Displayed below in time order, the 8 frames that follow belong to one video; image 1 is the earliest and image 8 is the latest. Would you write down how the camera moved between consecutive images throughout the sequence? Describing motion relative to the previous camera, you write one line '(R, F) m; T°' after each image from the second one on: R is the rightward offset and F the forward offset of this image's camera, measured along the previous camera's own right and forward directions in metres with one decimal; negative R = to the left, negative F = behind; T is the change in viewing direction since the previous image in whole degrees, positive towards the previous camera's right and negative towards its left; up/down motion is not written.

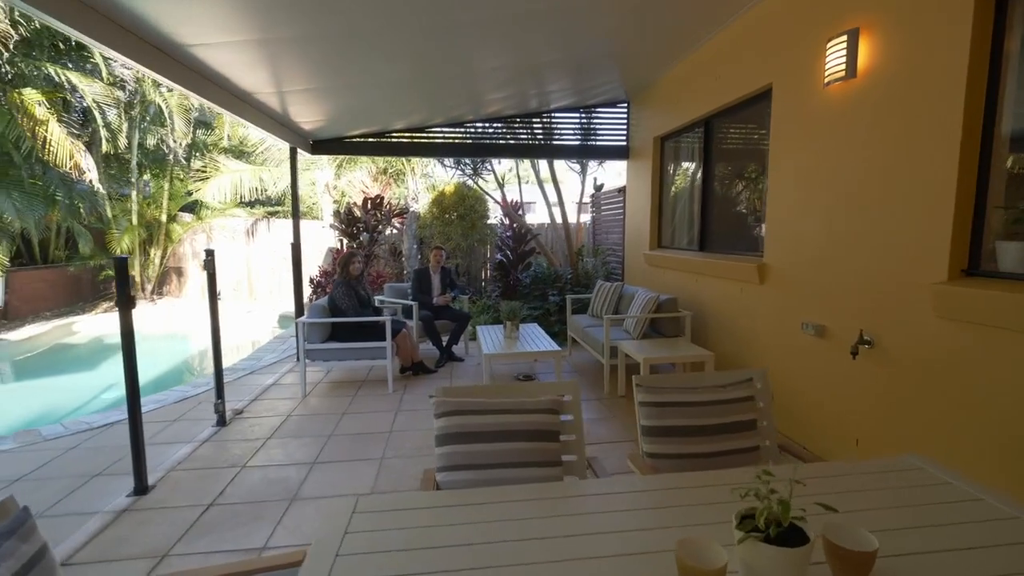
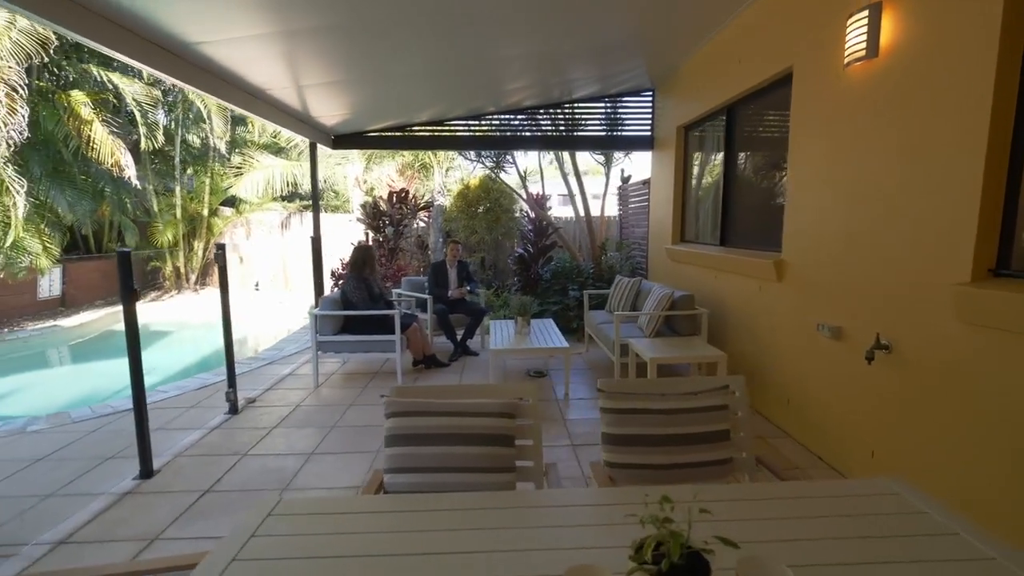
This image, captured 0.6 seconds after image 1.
(+0.3, +0.1) m; -5°
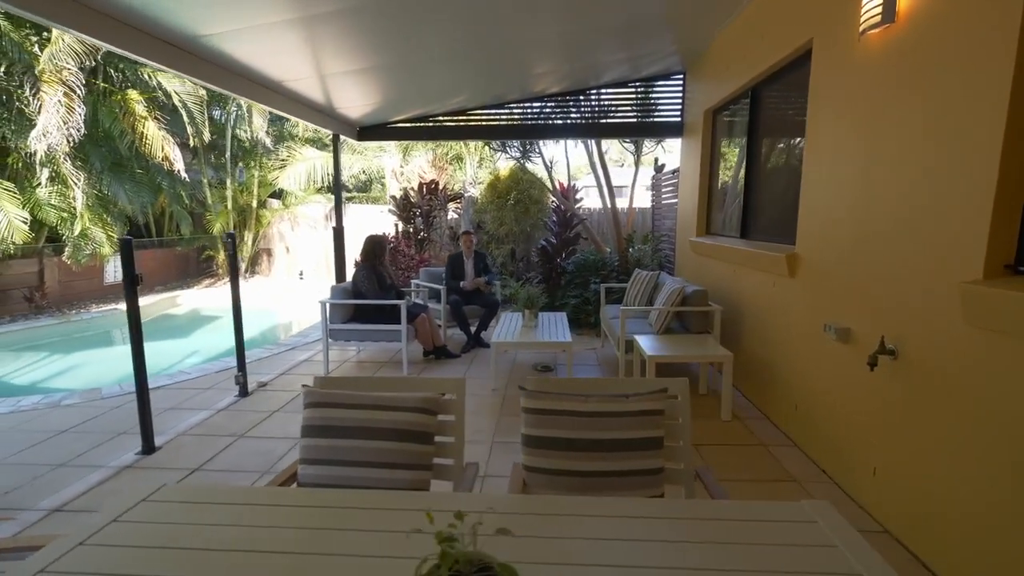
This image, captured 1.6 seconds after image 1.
(+0.4, +0.1) m; -6°
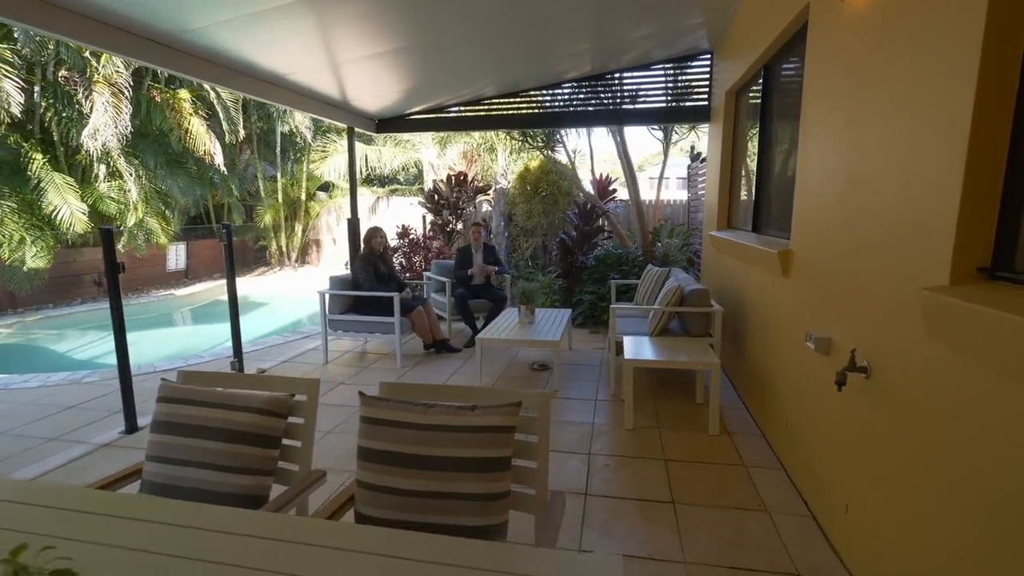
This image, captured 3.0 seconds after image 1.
(+0.6, +0.2) m; -8°
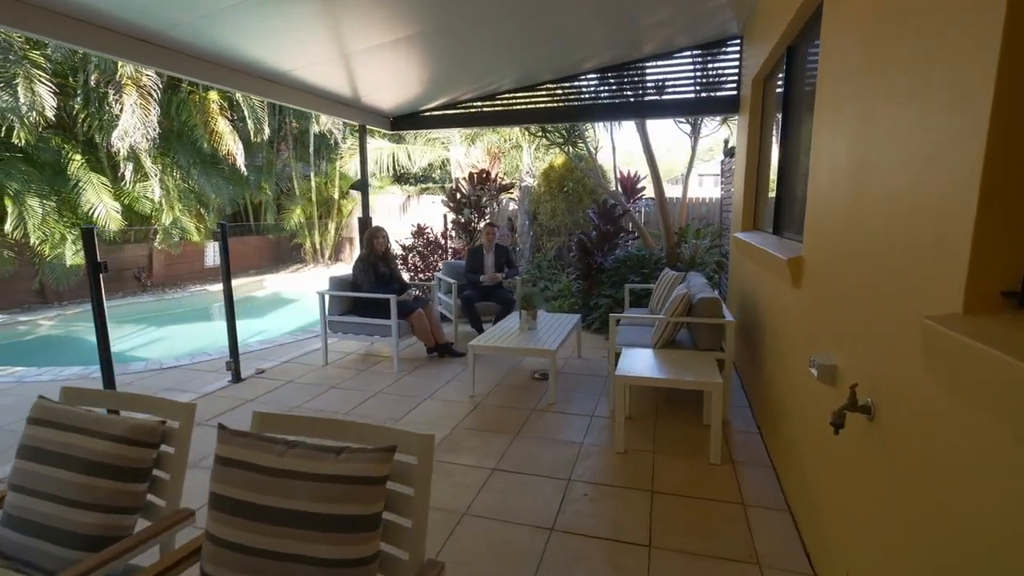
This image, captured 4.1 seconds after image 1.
(+0.3, +0.3) m; -5°
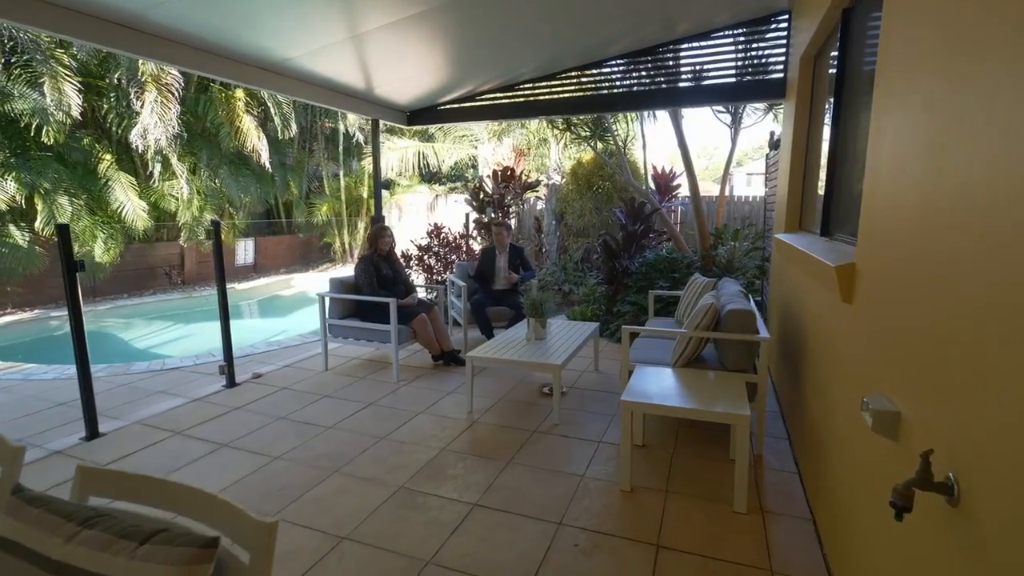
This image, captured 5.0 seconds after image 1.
(+0.2, +0.4) m; -5°
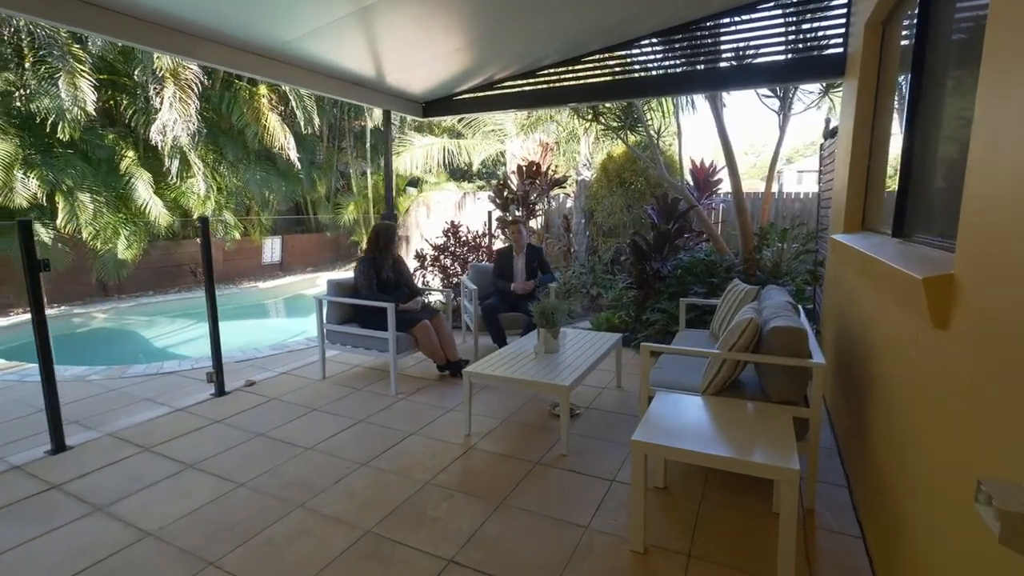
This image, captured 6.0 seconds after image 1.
(+0.2, +0.4) m; -4°
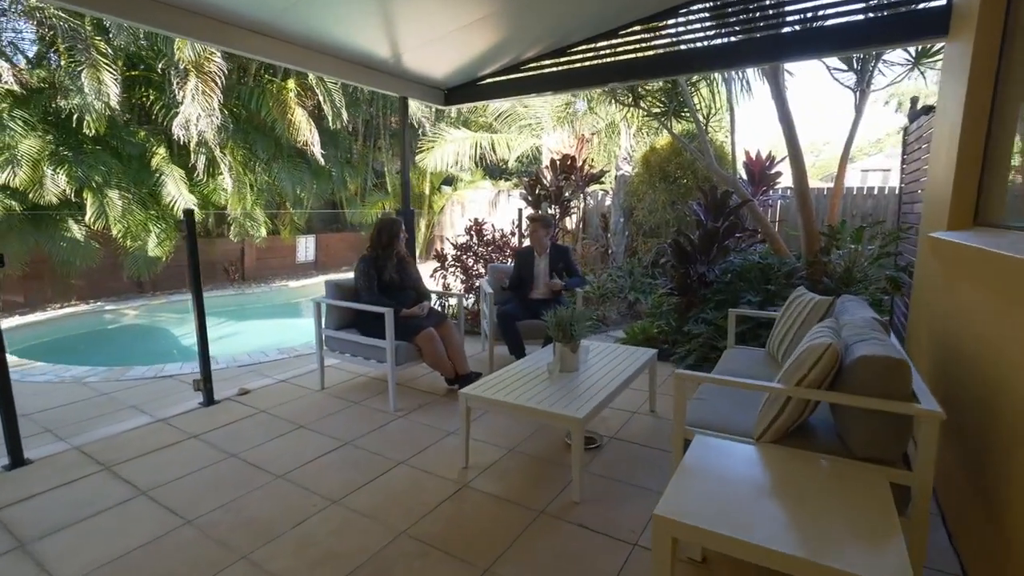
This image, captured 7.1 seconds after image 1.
(+0.2, +0.5) m; -5°
